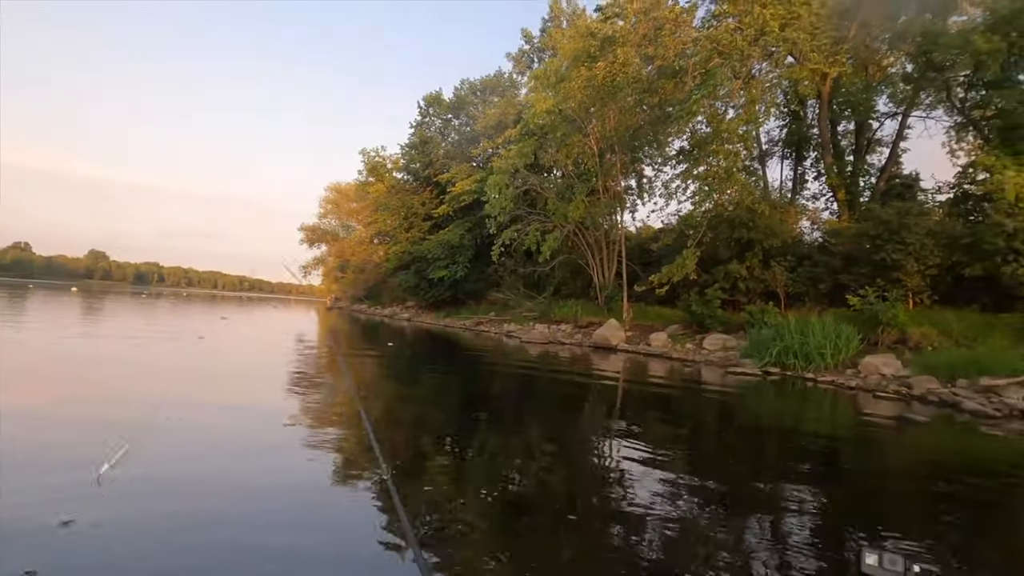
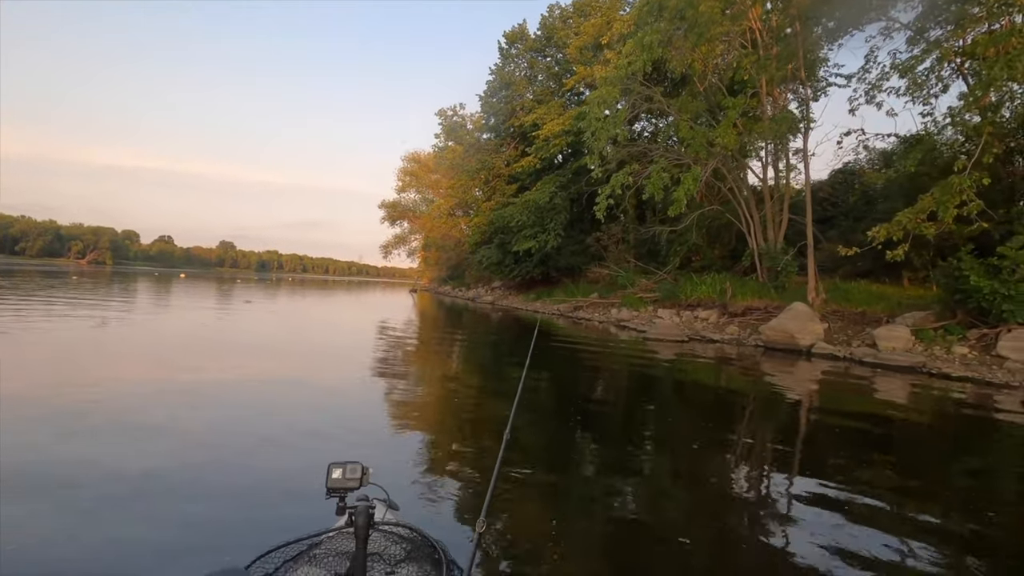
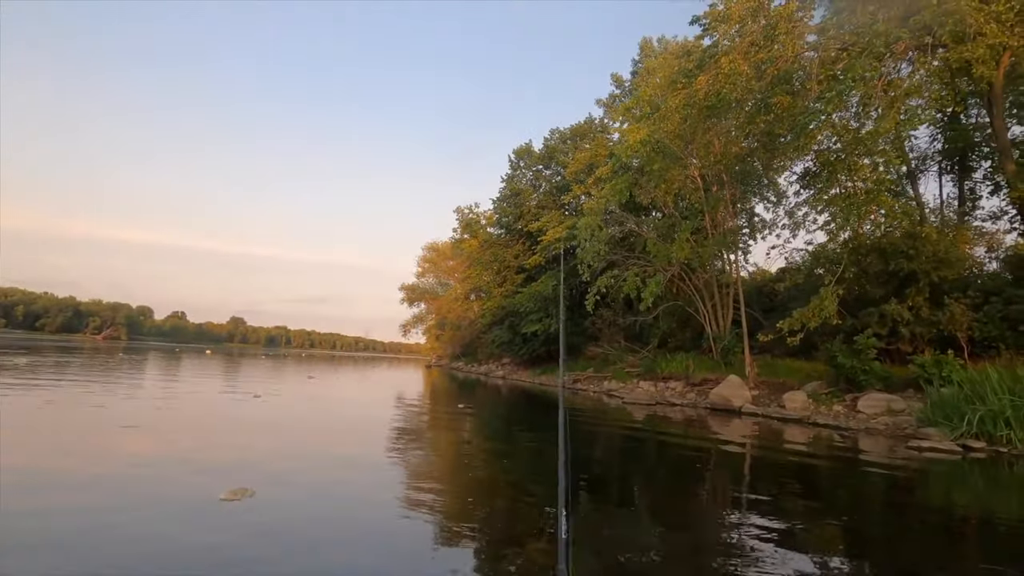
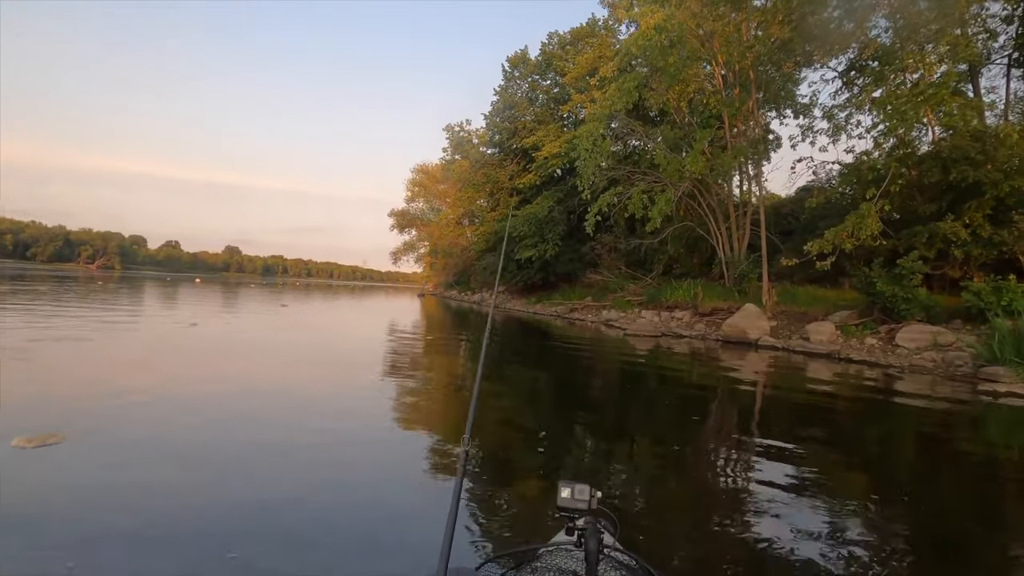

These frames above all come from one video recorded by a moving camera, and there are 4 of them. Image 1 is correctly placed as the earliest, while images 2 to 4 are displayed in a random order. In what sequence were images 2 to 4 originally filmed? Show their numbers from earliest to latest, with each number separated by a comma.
3, 4, 2
